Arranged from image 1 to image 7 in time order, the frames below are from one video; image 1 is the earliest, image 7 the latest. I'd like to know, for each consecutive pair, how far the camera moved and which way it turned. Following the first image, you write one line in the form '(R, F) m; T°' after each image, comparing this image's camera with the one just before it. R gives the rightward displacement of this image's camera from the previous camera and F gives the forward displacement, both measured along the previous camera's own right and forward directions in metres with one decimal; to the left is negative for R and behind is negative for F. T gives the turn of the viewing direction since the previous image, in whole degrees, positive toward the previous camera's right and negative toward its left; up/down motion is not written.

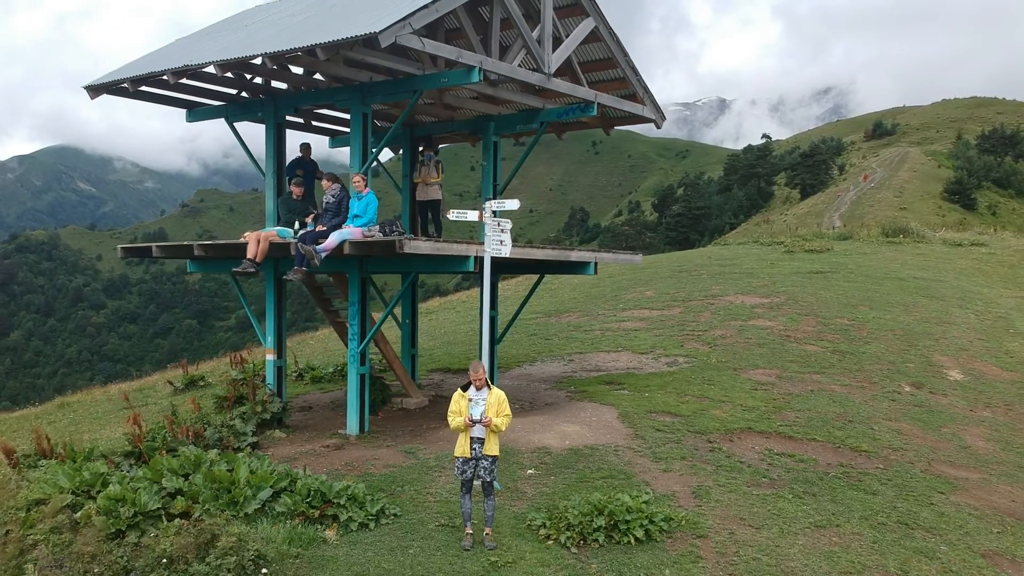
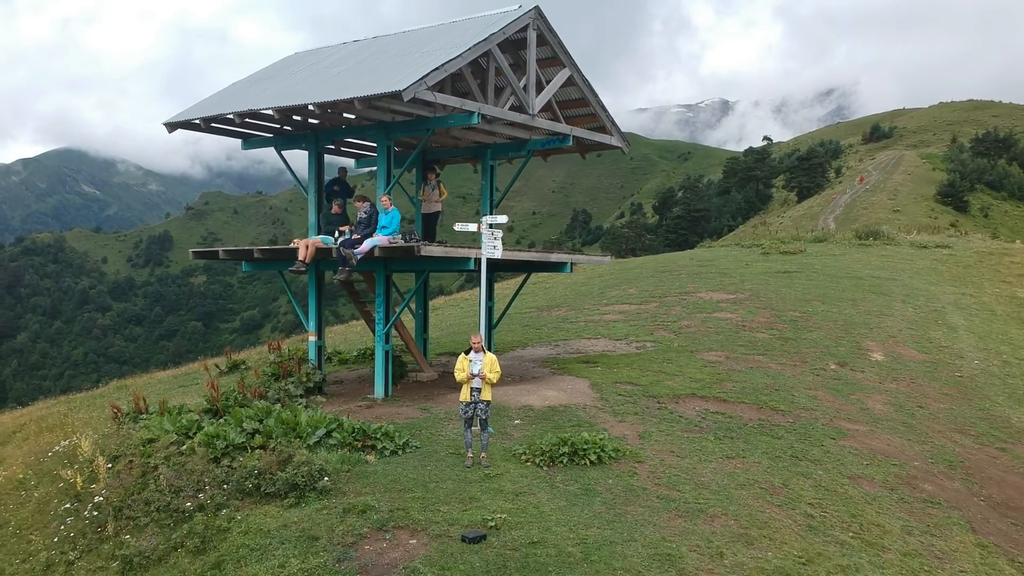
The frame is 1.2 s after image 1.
(+0.1, -2.2) m; 0°
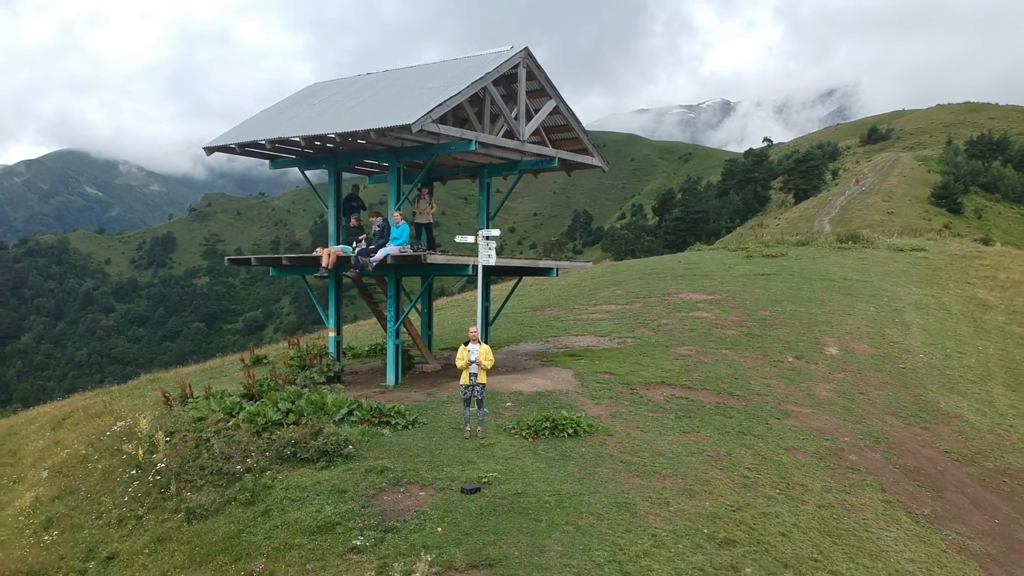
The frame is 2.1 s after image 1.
(+0.1, -1.6) m; 0°
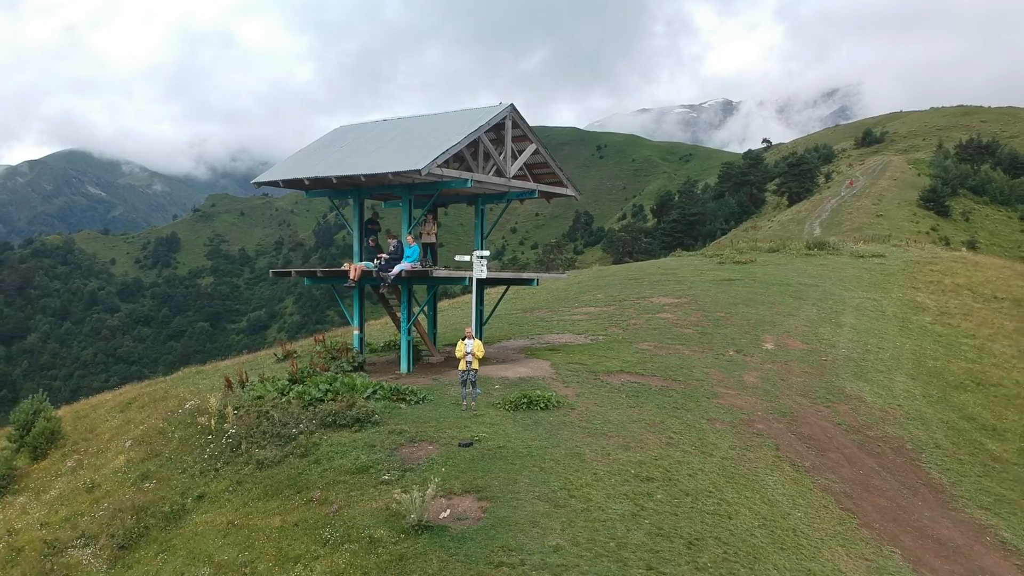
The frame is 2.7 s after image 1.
(+0.2, -3.0) m; 0°
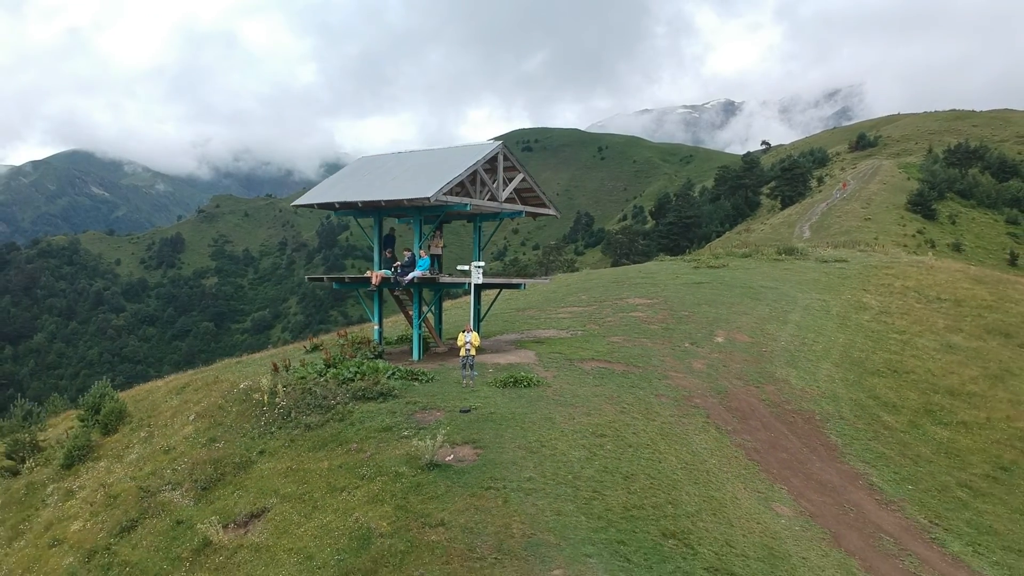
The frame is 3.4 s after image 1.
(+0.2, -3.4) m; 0°
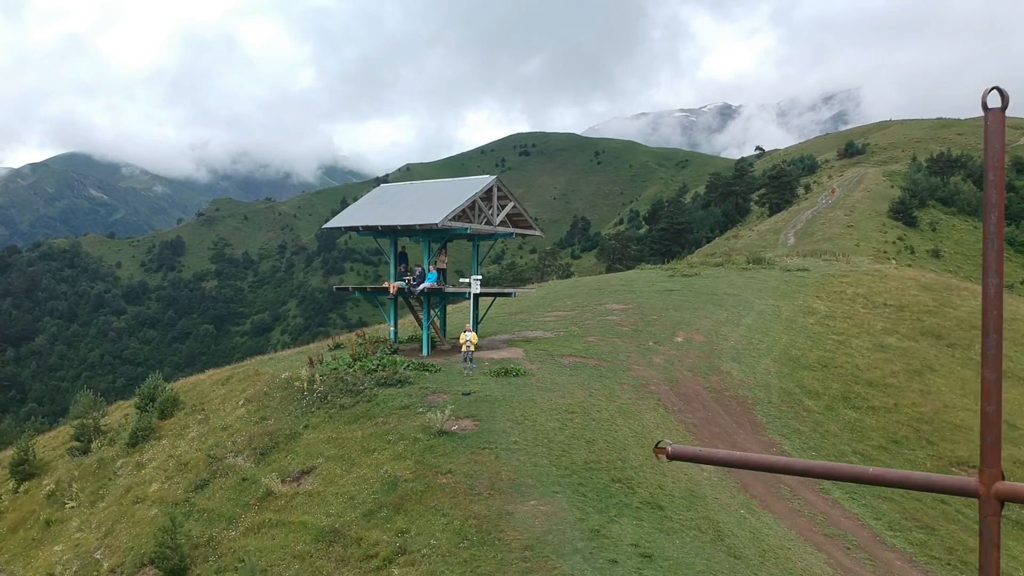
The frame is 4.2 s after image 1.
(+0.1, -4.0) m; 0°
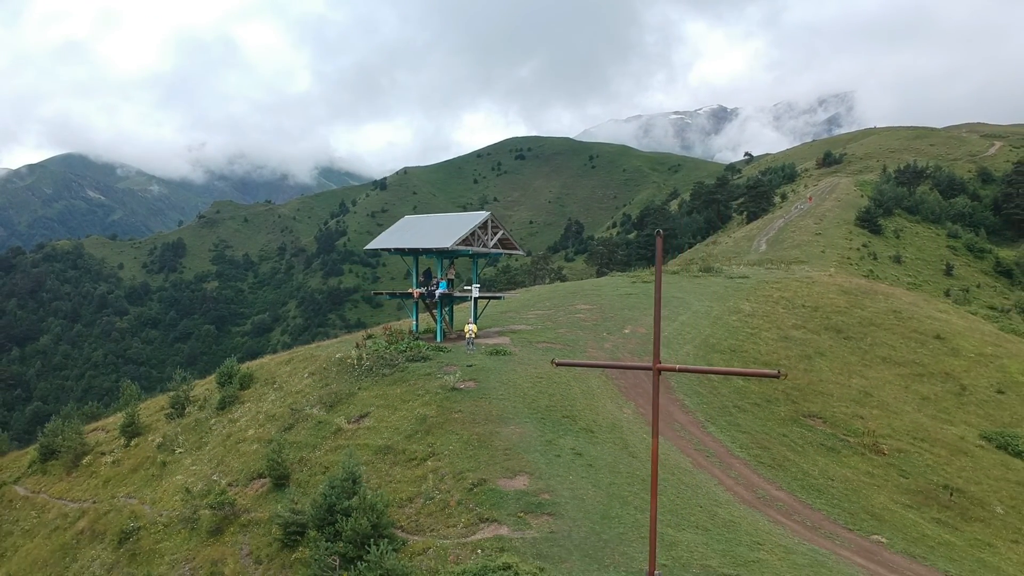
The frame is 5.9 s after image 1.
(+0.2, -8.6) m; 0°
